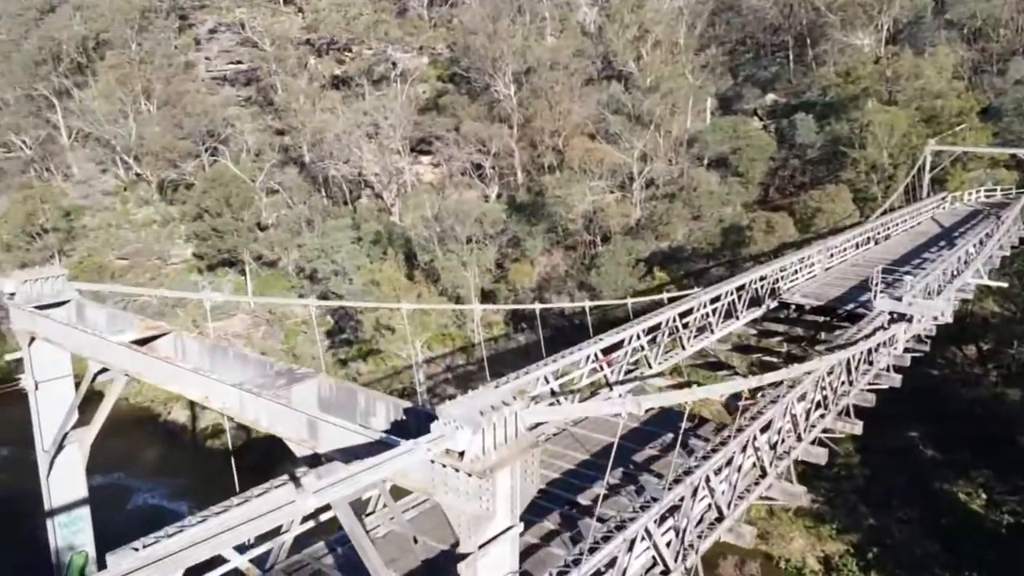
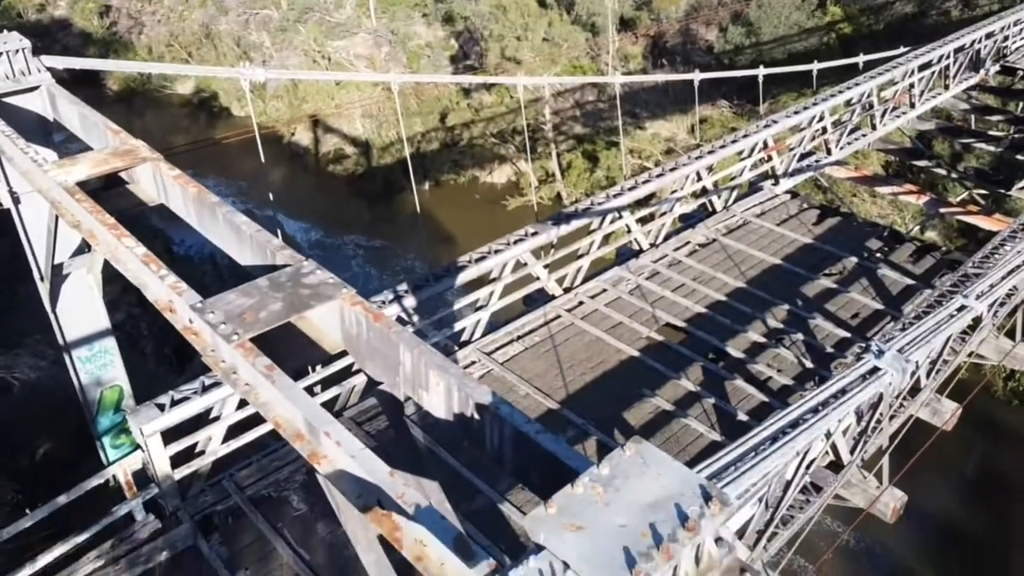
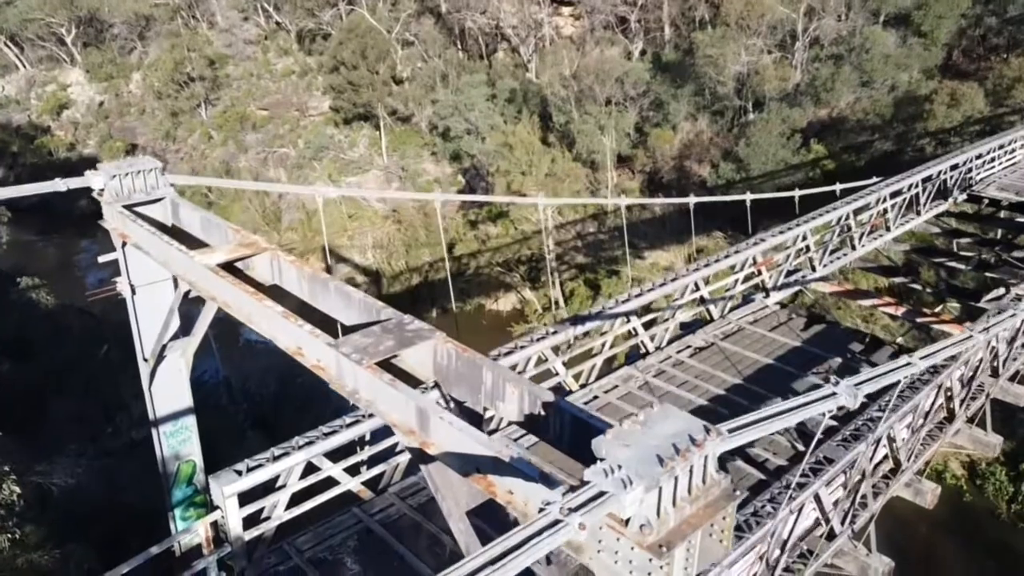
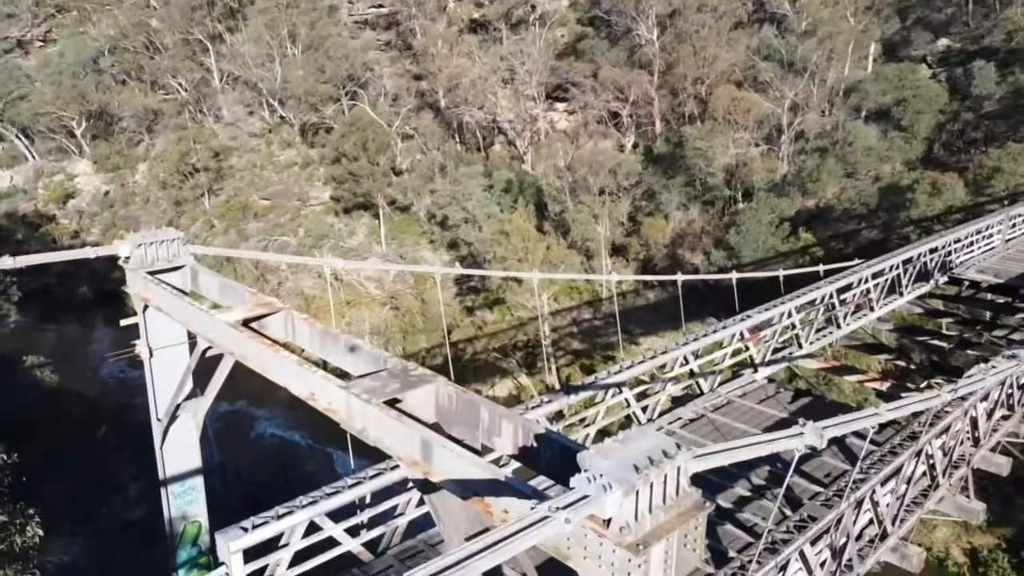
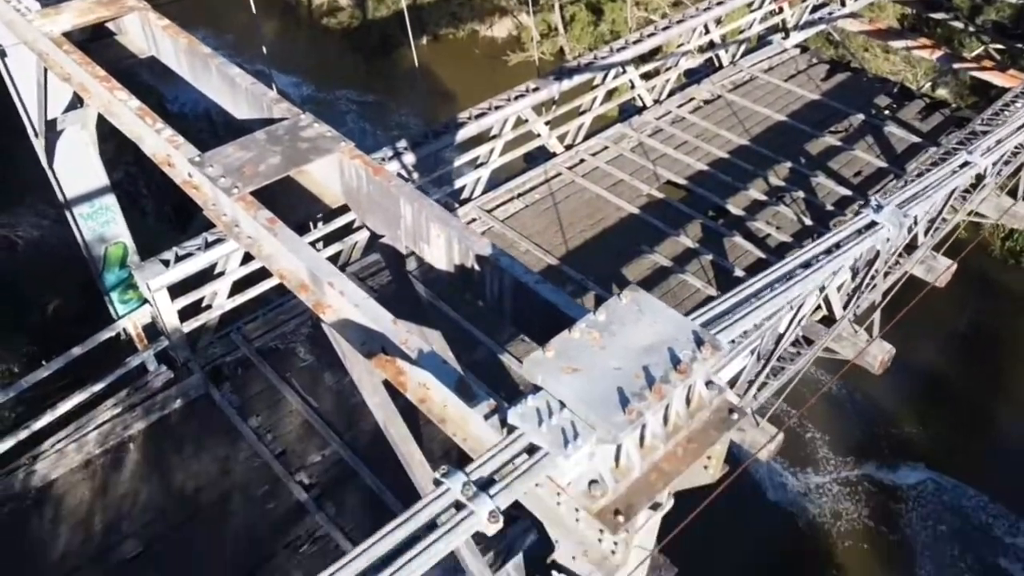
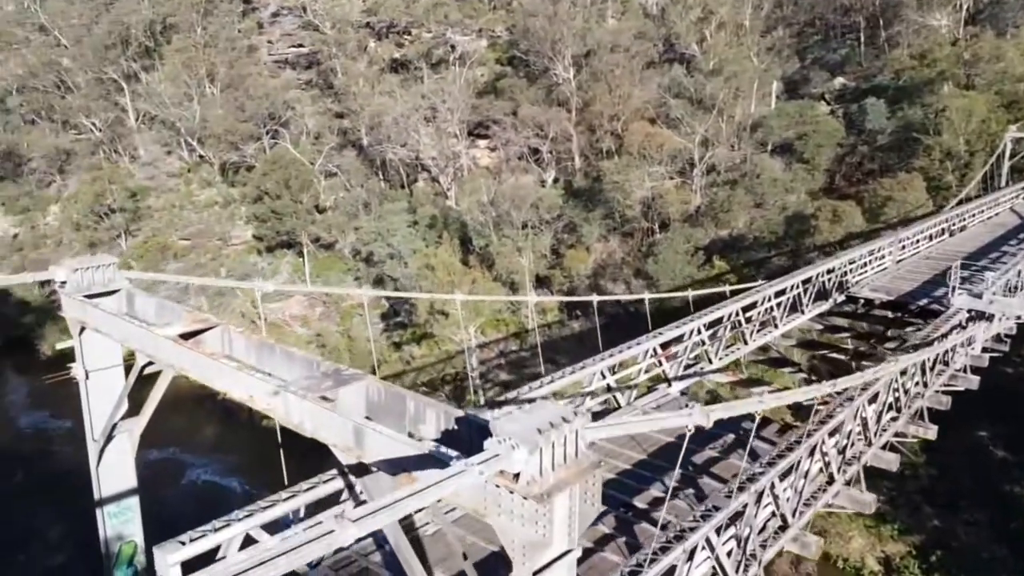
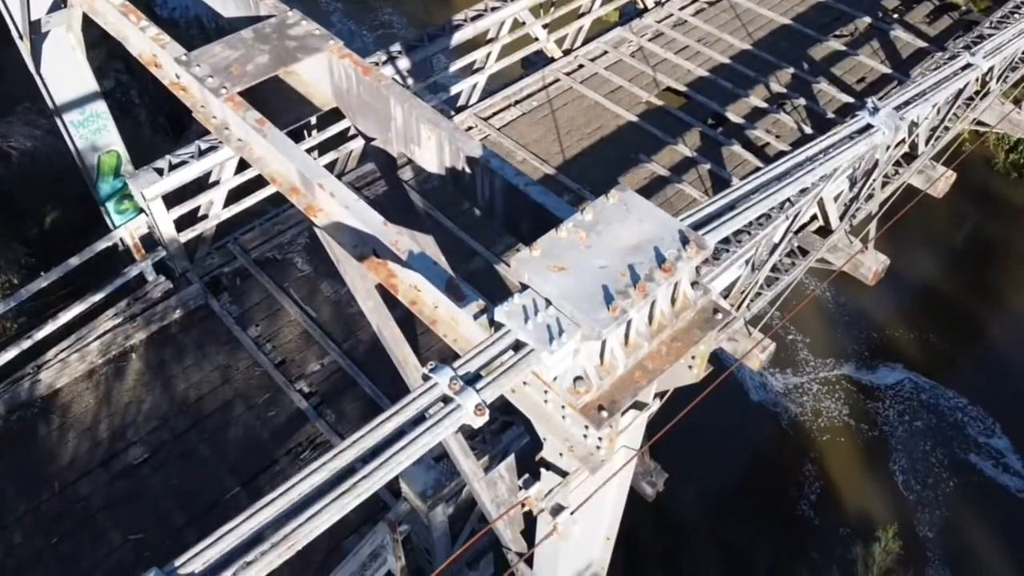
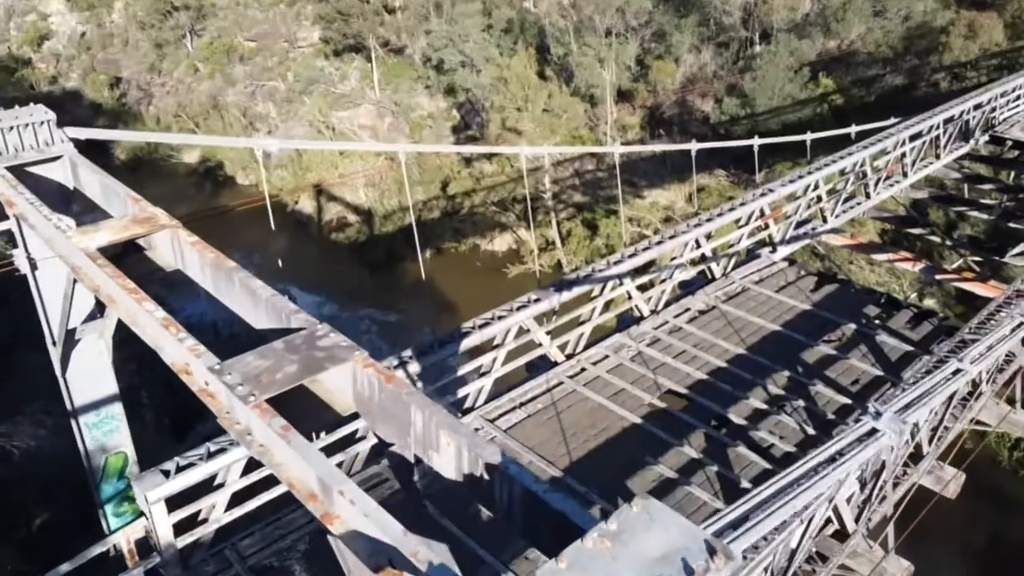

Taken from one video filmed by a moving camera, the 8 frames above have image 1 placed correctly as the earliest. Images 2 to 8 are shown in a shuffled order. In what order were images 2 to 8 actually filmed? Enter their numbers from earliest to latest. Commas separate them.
6, 4, 3, 8, 2, 5, 7
